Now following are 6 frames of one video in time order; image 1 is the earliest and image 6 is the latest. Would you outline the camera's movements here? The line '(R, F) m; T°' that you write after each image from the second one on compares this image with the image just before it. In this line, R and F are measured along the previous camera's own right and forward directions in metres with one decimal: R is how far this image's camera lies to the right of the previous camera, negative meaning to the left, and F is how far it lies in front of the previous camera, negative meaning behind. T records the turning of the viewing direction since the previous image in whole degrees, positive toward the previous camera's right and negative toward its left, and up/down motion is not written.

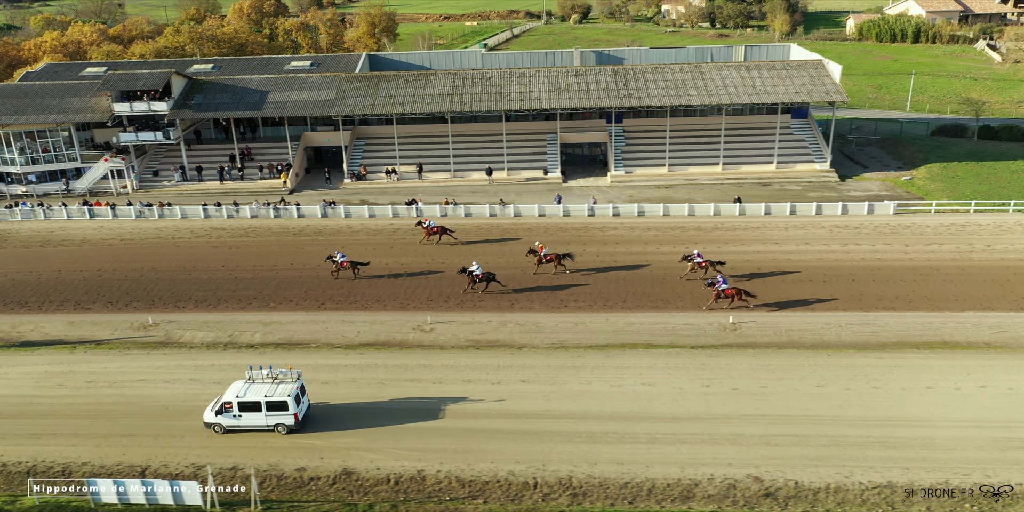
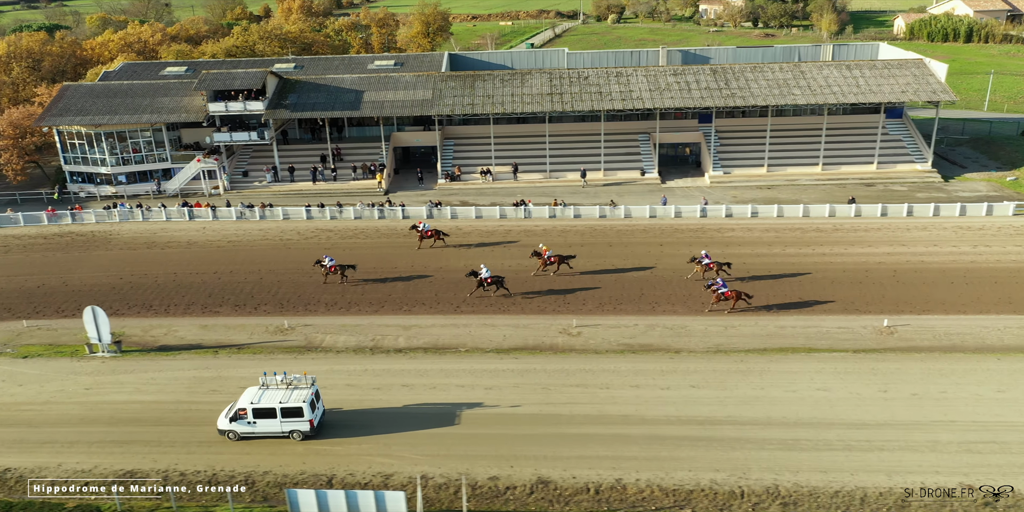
(-5.3, +0.6) m; 0°
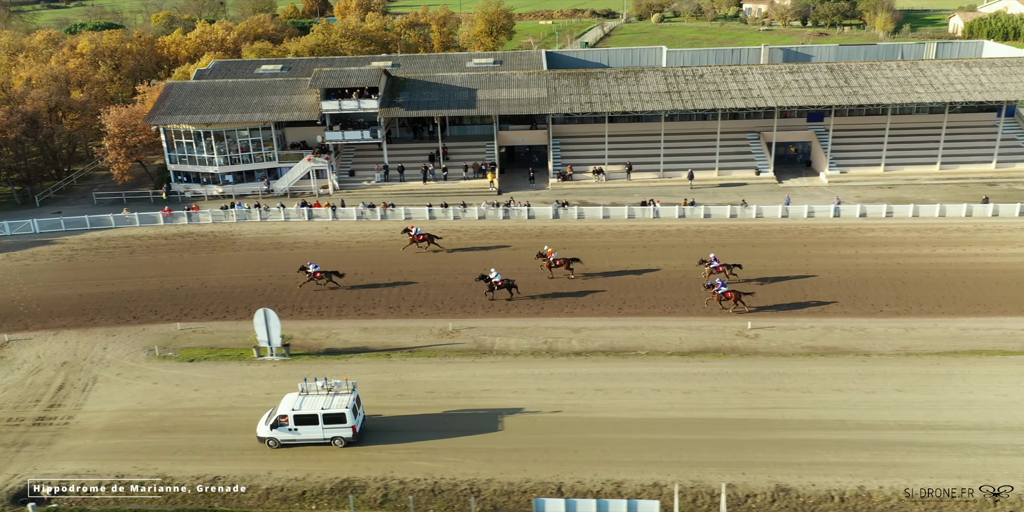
(-6.1, +0.7) m; 0°
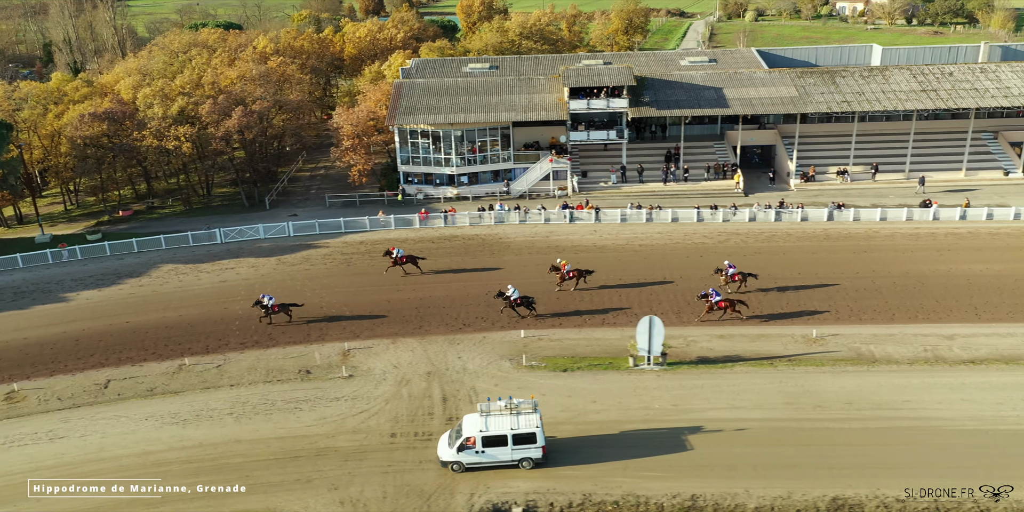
(-12.6, +1.2) m; 0°
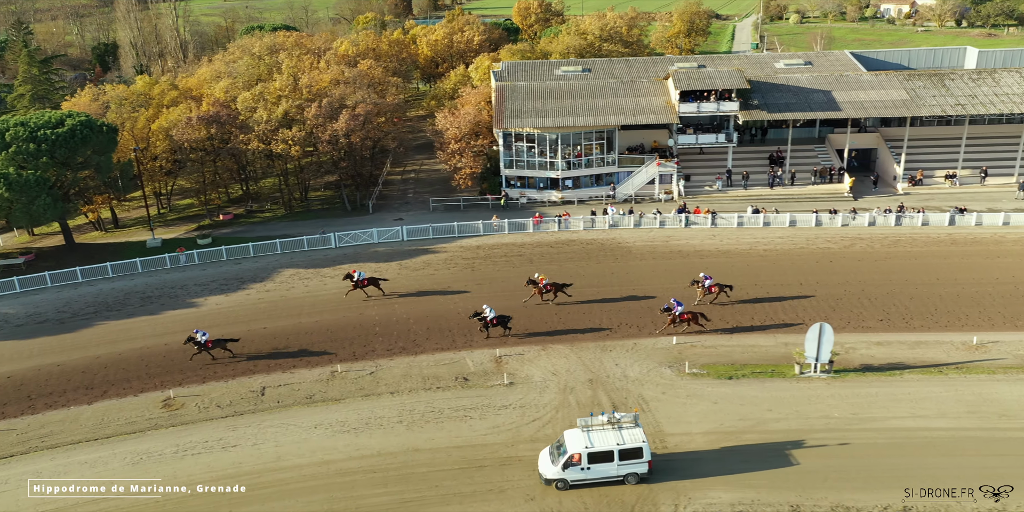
(-5.1, +0.3) m; 0°
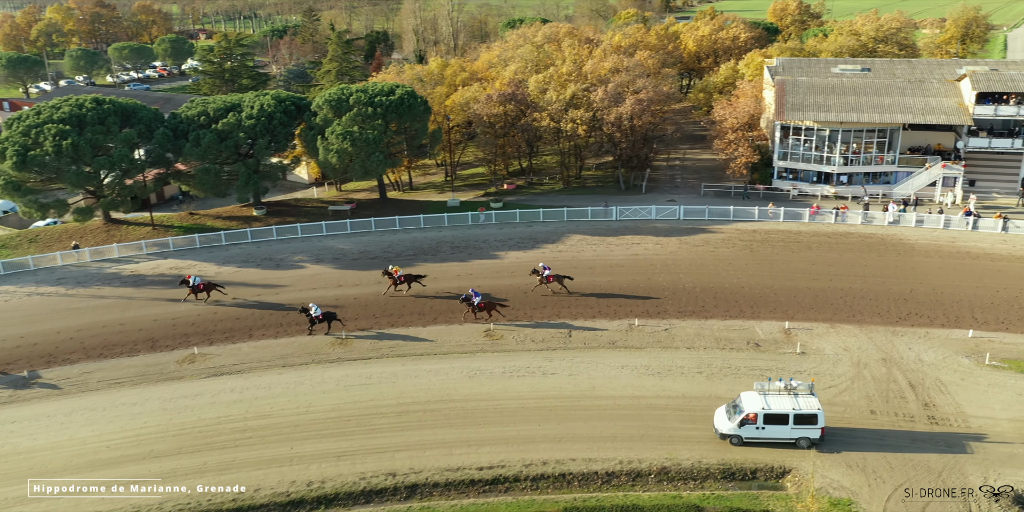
(-3.5, -3.1) m; -13°
